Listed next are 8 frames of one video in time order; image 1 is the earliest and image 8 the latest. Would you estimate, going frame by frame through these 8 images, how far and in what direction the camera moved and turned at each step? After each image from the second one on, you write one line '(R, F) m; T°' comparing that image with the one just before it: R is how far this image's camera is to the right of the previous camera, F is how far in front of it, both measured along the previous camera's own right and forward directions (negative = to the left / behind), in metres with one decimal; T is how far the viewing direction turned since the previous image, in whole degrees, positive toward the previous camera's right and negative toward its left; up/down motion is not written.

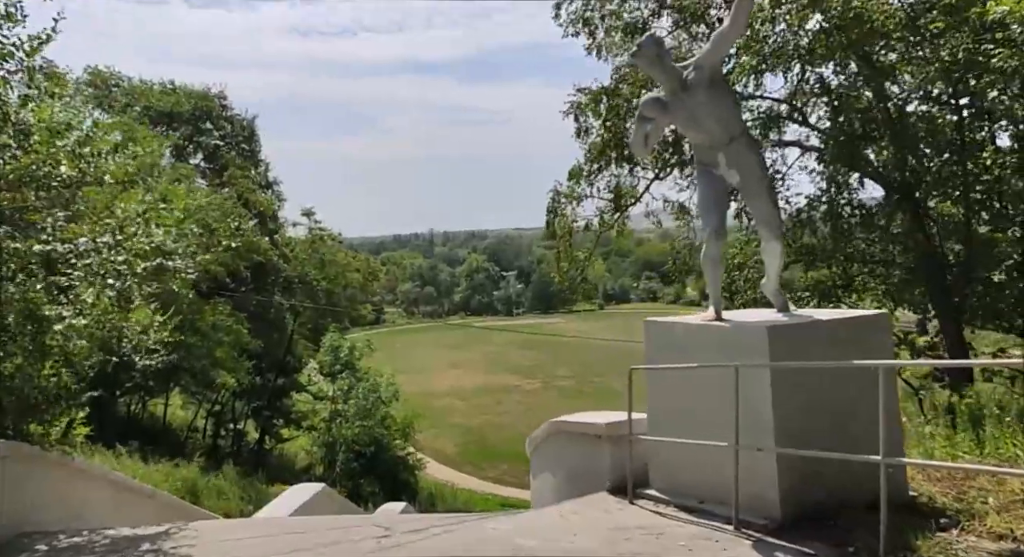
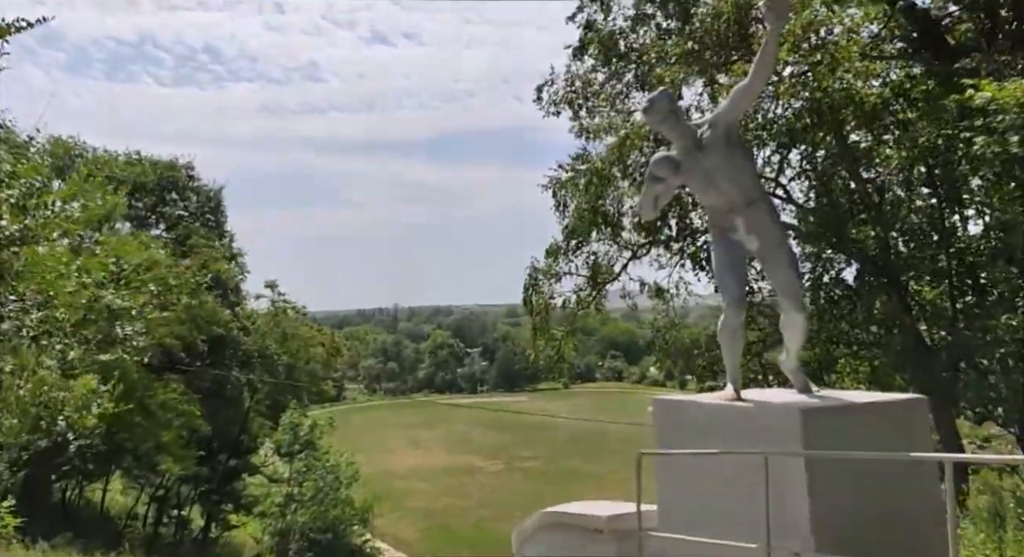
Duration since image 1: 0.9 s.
(-0.1, +0.4) m; +2°
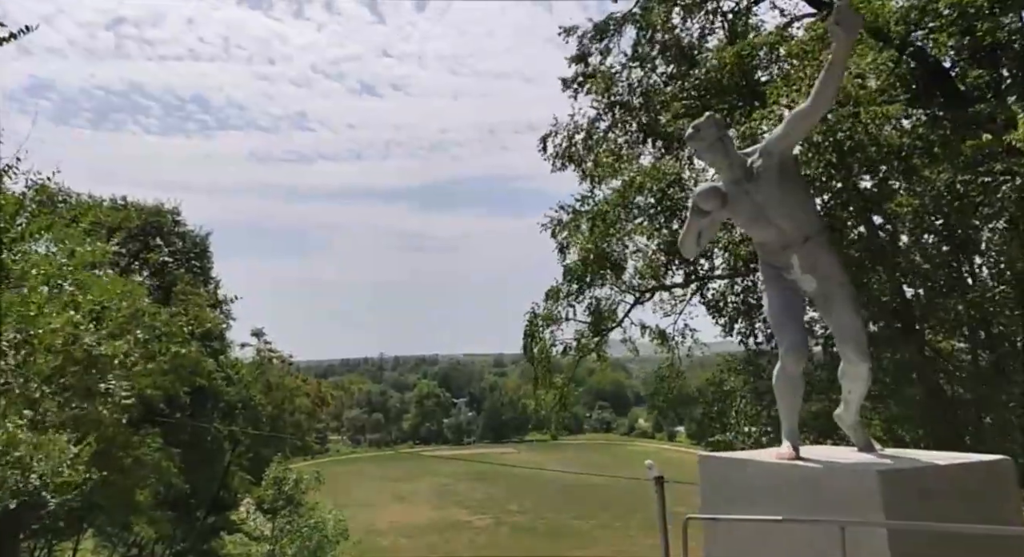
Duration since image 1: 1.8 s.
(-0.2, +0.4) m; +1°
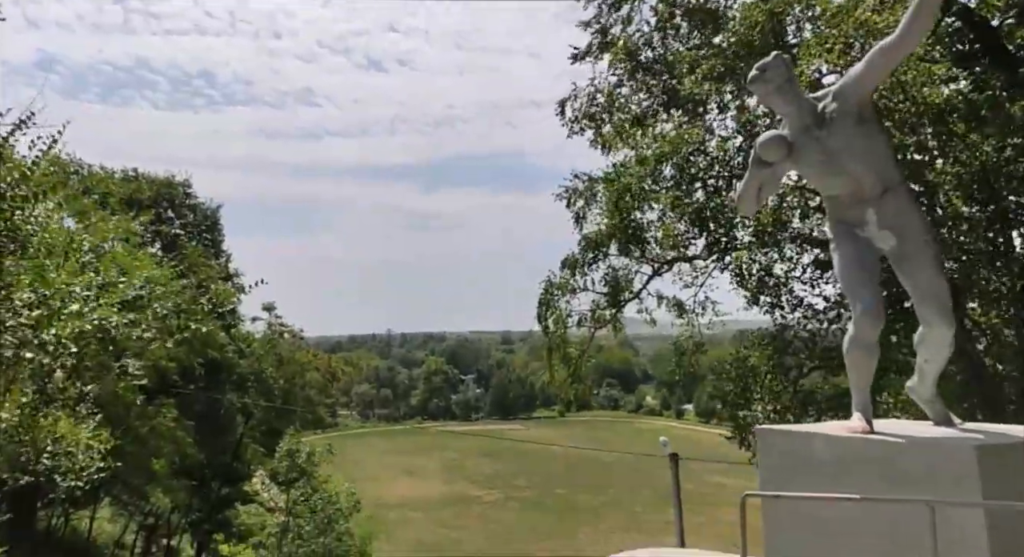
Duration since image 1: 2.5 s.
(-0.1, +0.2) m; 0°
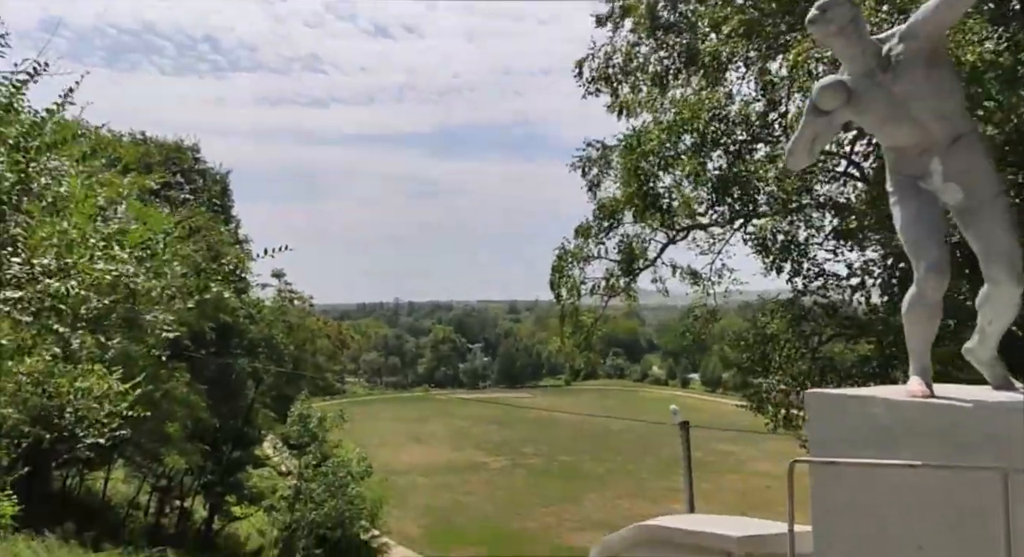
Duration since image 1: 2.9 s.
(-0.1, +0.1) m; 0°
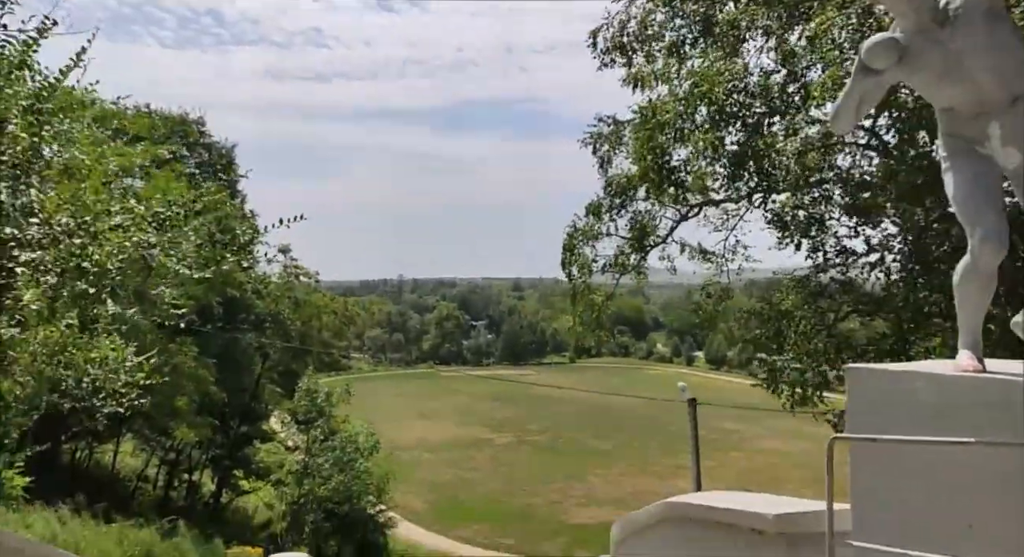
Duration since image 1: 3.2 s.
(-0.1, +0.1) m; 0°
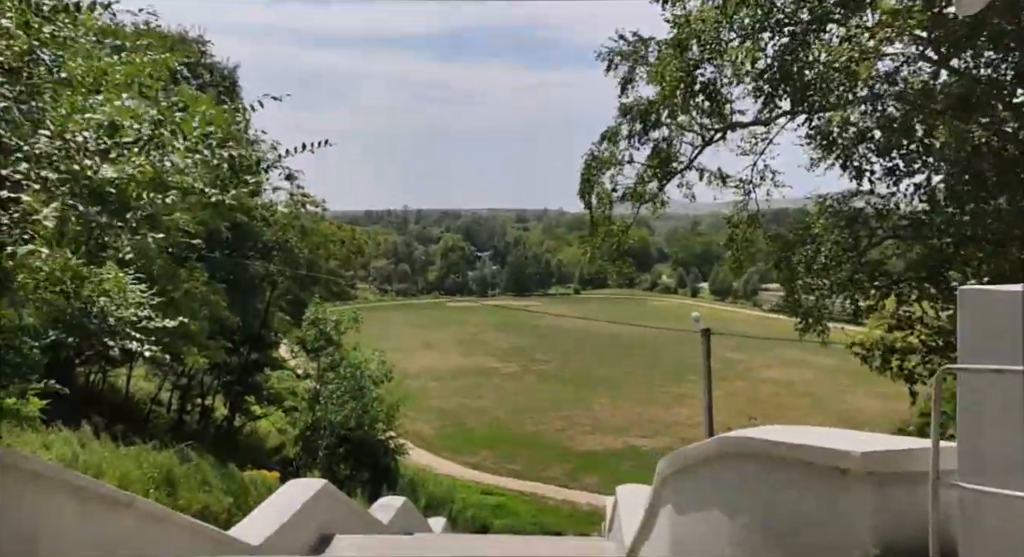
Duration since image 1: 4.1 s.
(-0.2, +0.3) m; 0°
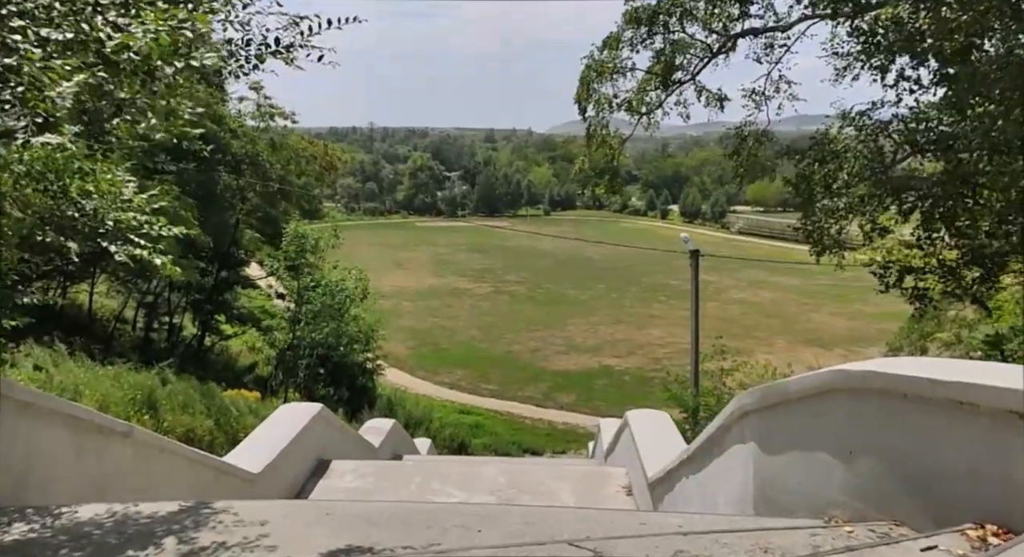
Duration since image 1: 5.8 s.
(-0.4, +0.5) m; +2°
